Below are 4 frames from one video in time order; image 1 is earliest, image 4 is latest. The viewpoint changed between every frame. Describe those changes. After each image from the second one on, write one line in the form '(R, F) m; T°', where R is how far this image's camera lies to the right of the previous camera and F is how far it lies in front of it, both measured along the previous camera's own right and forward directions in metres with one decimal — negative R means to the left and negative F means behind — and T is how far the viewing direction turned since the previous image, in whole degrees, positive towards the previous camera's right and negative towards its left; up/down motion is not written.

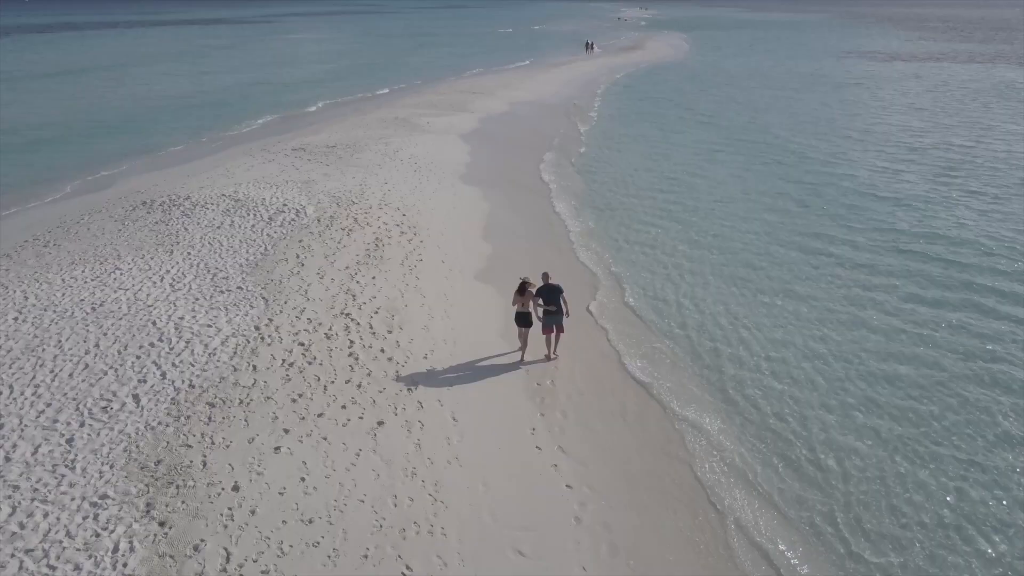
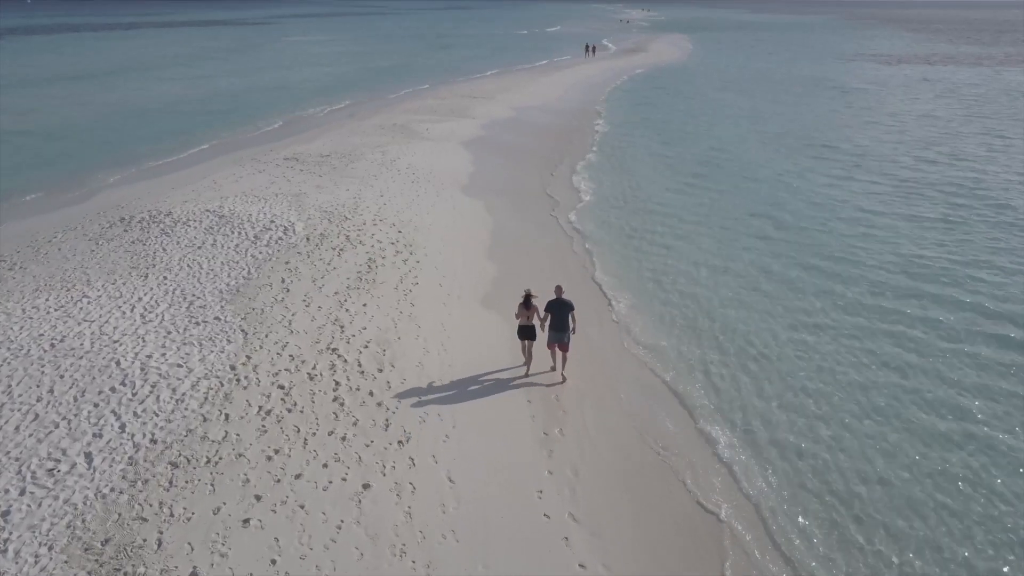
(0.0, +1.1) m; 0°
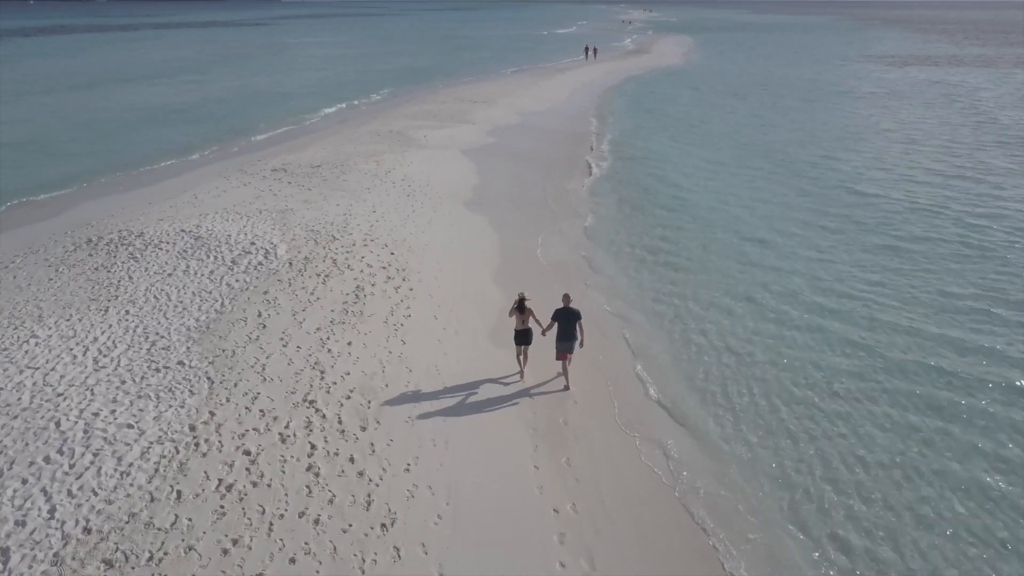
(0.0, +1.4) m; 0°
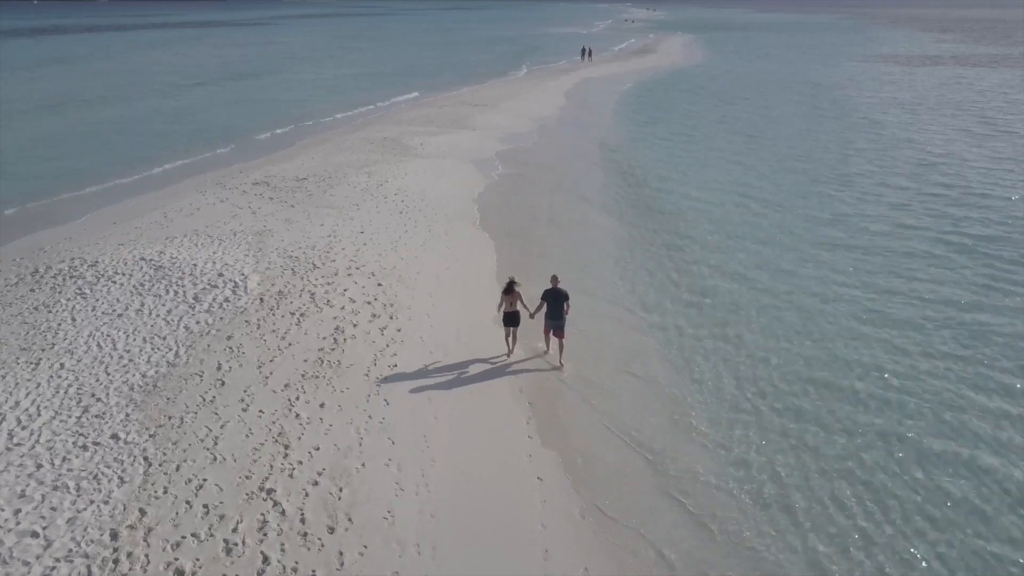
(0.0, +1.8) m; 0°
